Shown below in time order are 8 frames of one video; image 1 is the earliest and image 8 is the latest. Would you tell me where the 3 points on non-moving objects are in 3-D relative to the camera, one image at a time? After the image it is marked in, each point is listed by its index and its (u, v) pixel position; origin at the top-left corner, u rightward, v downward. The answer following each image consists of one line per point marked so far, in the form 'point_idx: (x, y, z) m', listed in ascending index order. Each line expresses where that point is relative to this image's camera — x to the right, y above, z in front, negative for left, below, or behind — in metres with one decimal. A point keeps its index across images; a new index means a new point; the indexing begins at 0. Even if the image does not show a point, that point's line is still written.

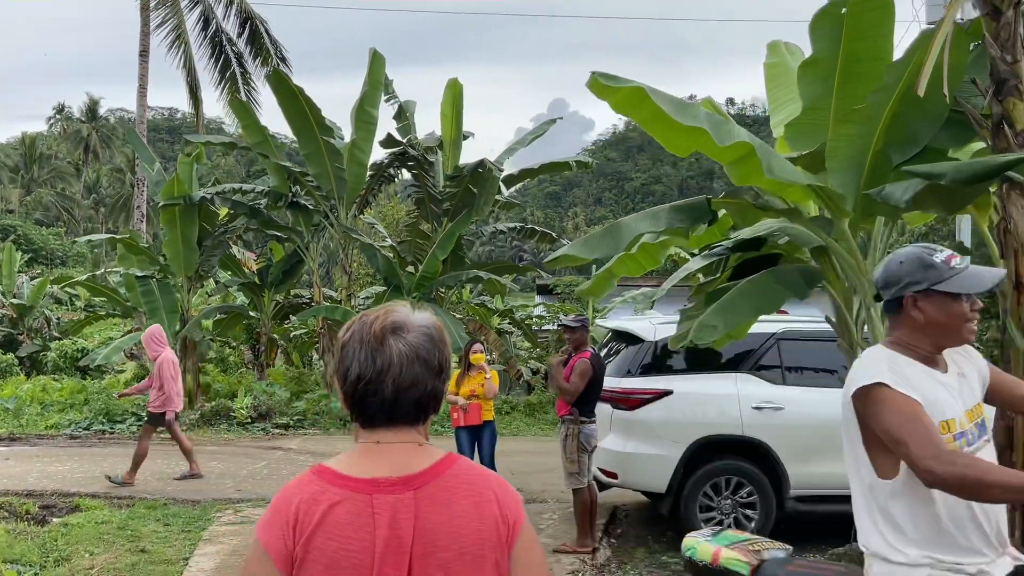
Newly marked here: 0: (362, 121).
0: (-2.2, +2.4, +12.7) m
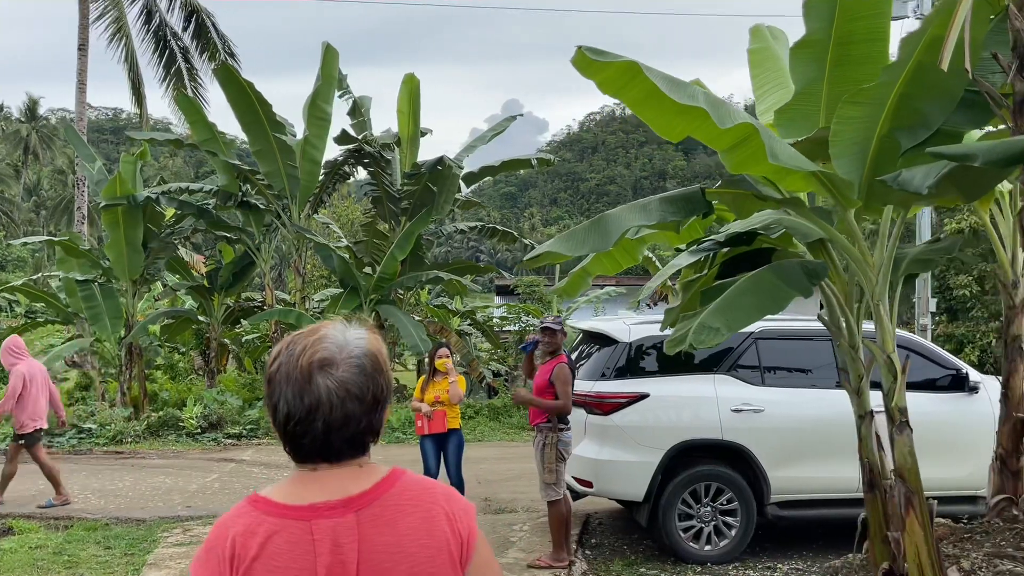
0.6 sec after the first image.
0: (-2.7, +2.4, +12.2) m
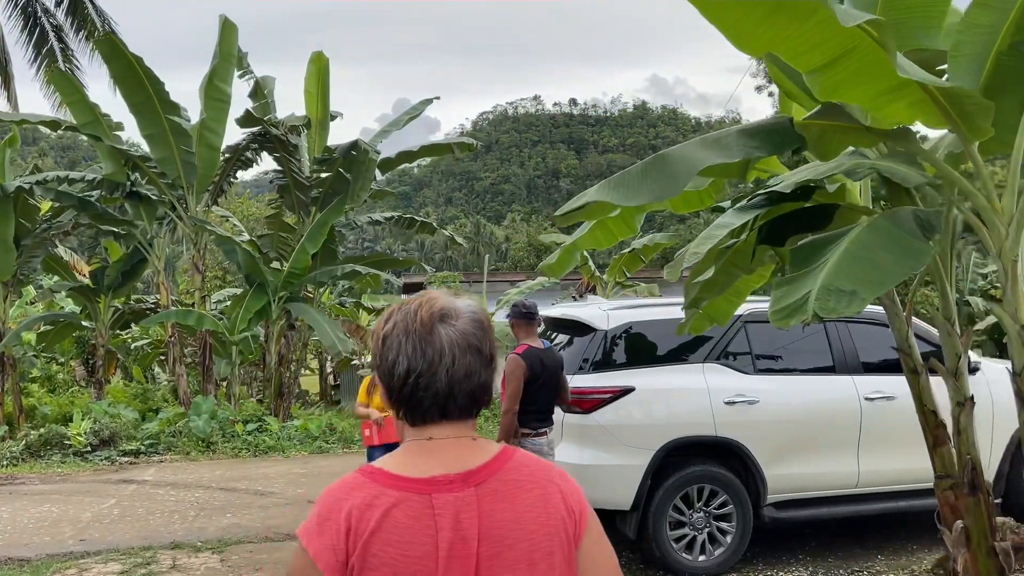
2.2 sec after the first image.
0: (-3.8, +2.4, +11.1) m
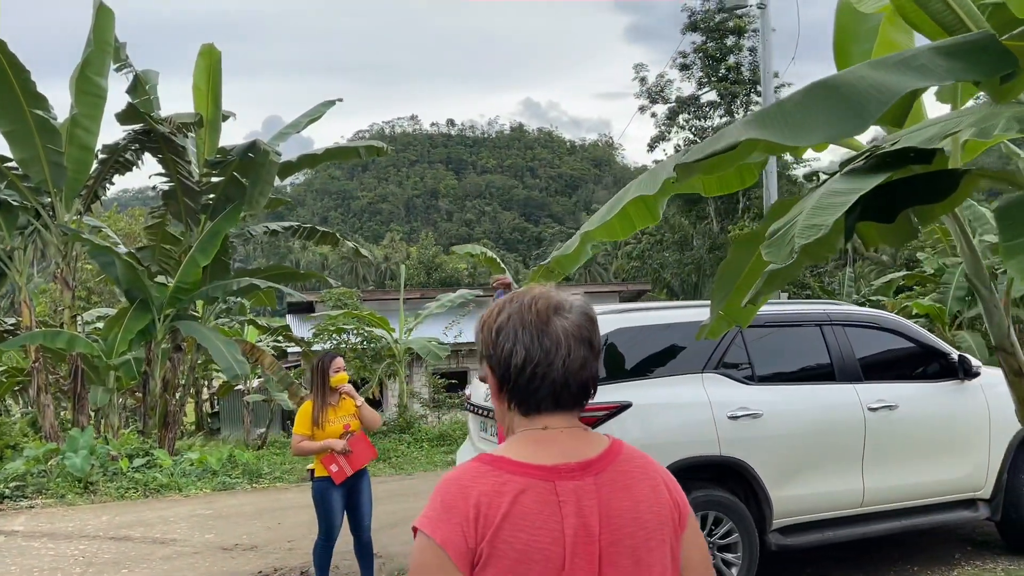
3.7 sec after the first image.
0: (-4.7, +2.2, +9.8) m
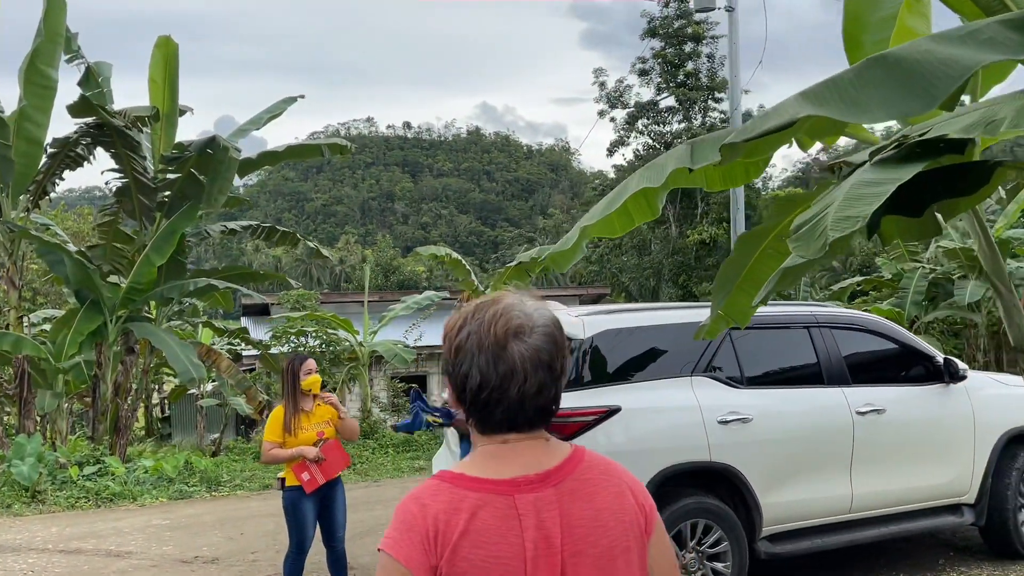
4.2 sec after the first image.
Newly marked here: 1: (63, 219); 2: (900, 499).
0: (-5.0, +2.2, +9.3) m
1: (-8.9, +1.5, +17.9) m
2: (+2.2, -1.2, +5.0) m
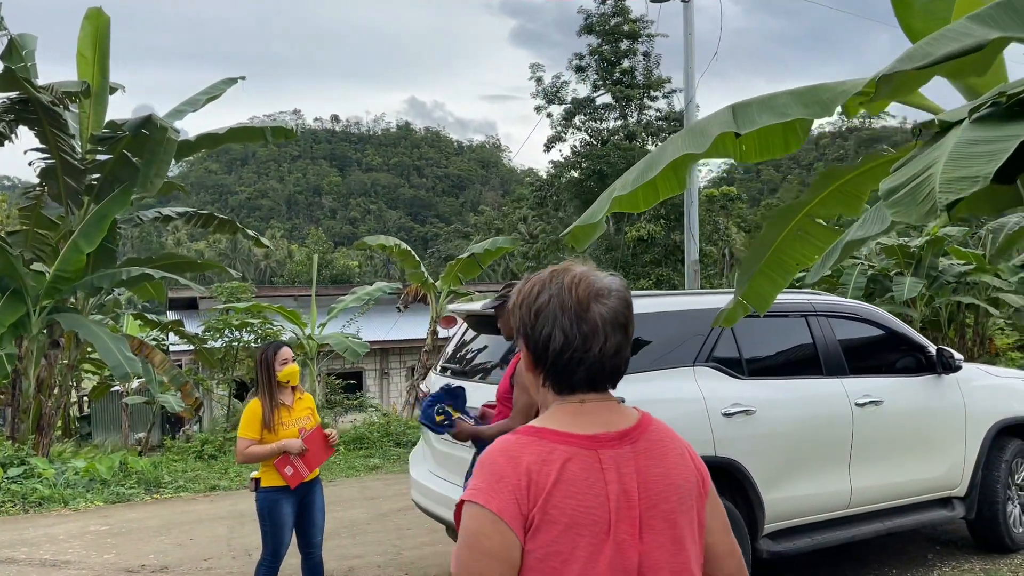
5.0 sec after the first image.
0: (-5.4, +2.3, +8.6) m
1: (-10.0, +1.7, +16.8) m
2: (+2.1, -1.1, +4.8) m
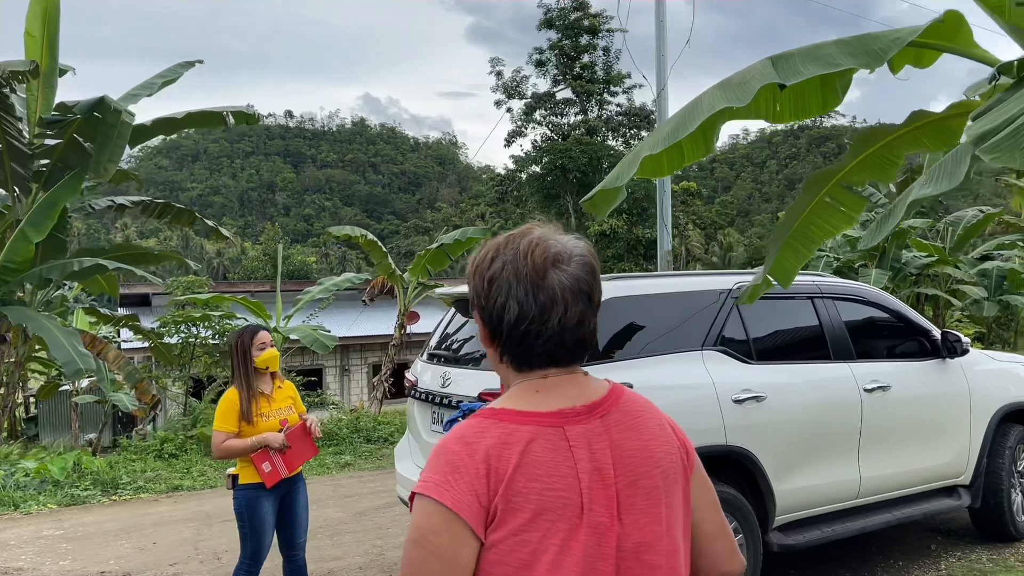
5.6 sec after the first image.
0: (-5.7, +2.4, +8.0) m
1: (-10.6, +1.8, +16.0) m
2: (+2.1, -1.0, +4.7) m
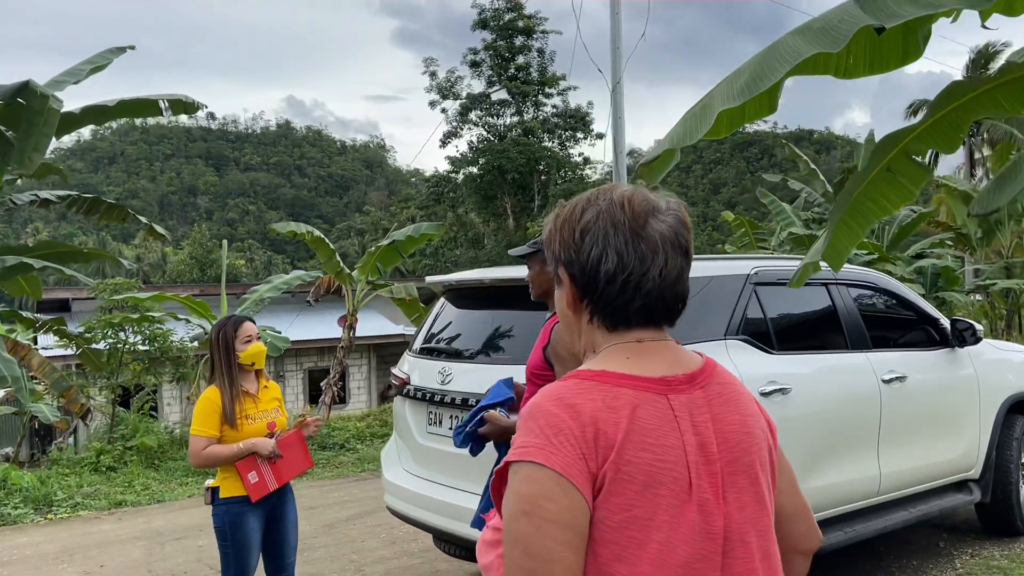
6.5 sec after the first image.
0: (-5.9, +2.4, +7.2) m
1: (-11.6, +1.7, +14.7) m
2: (+2.1, -1.0, +4.4) m
